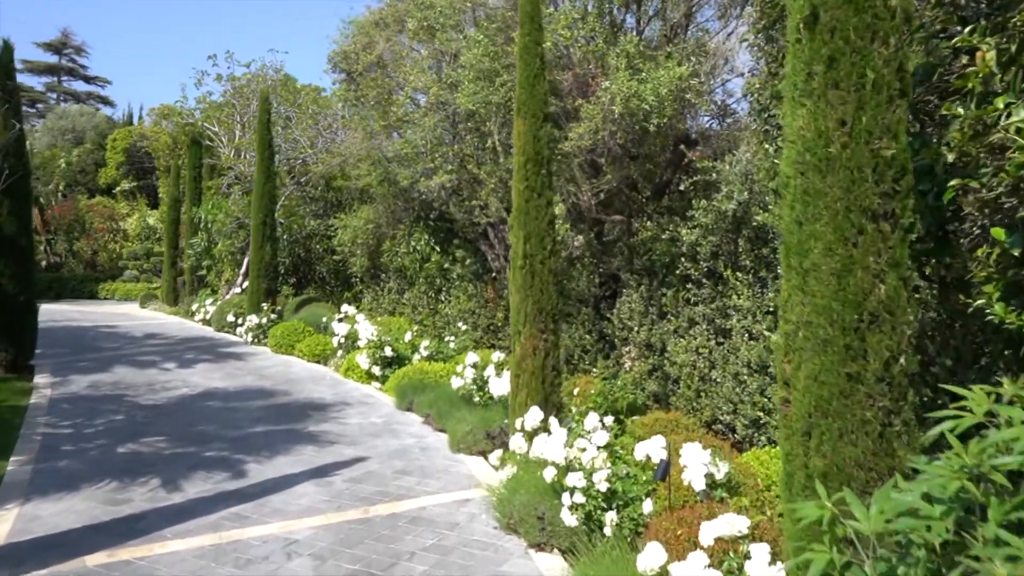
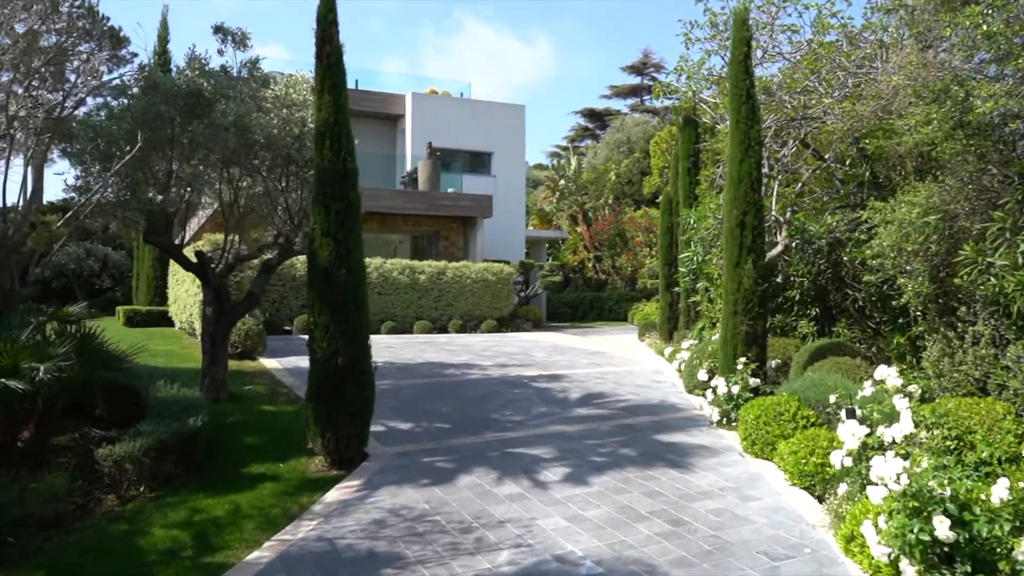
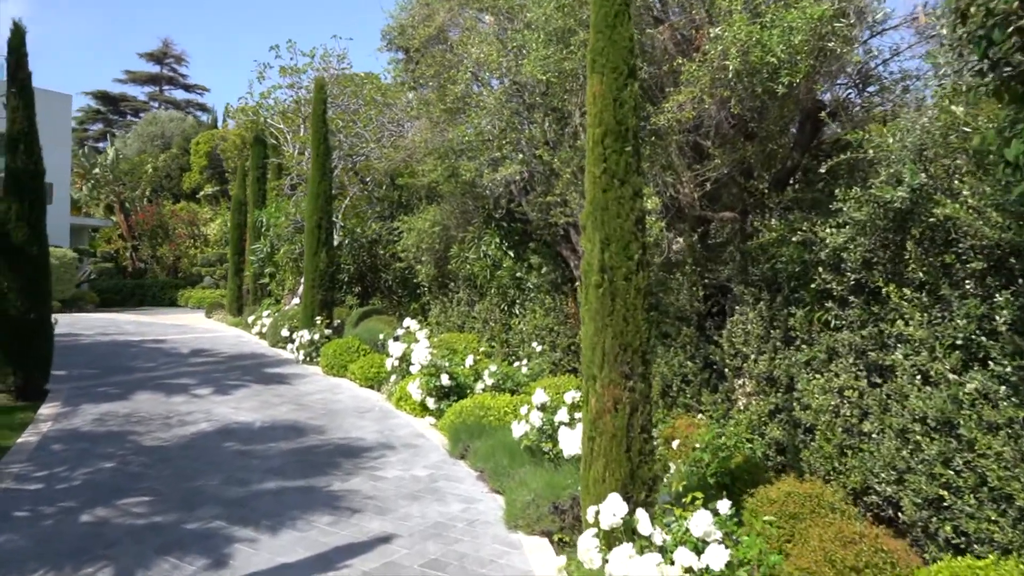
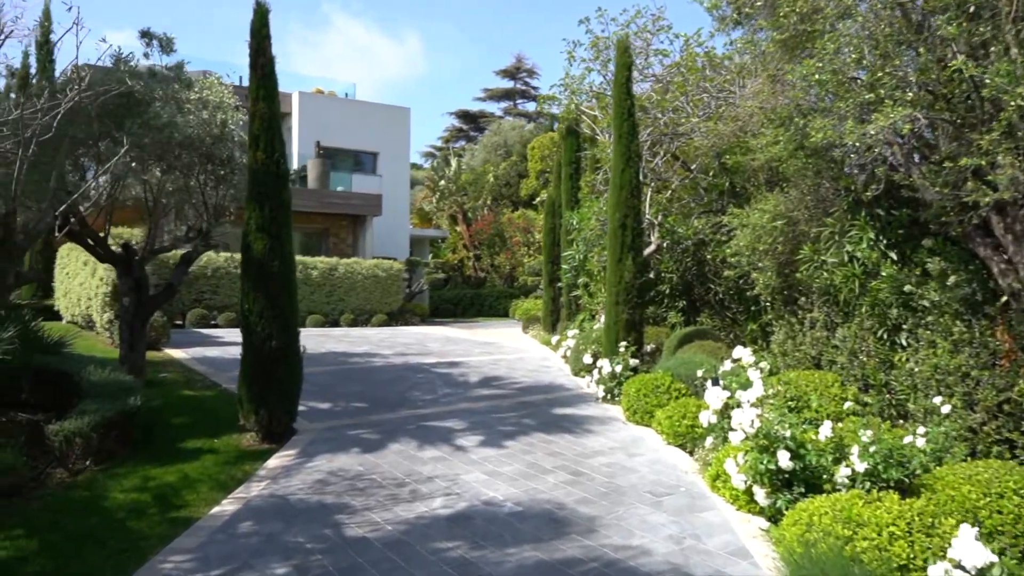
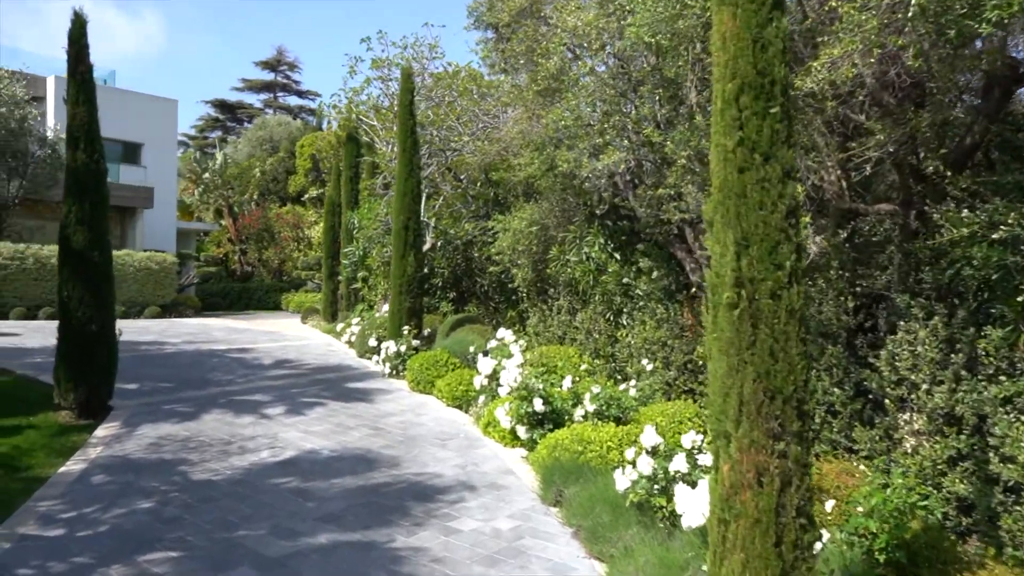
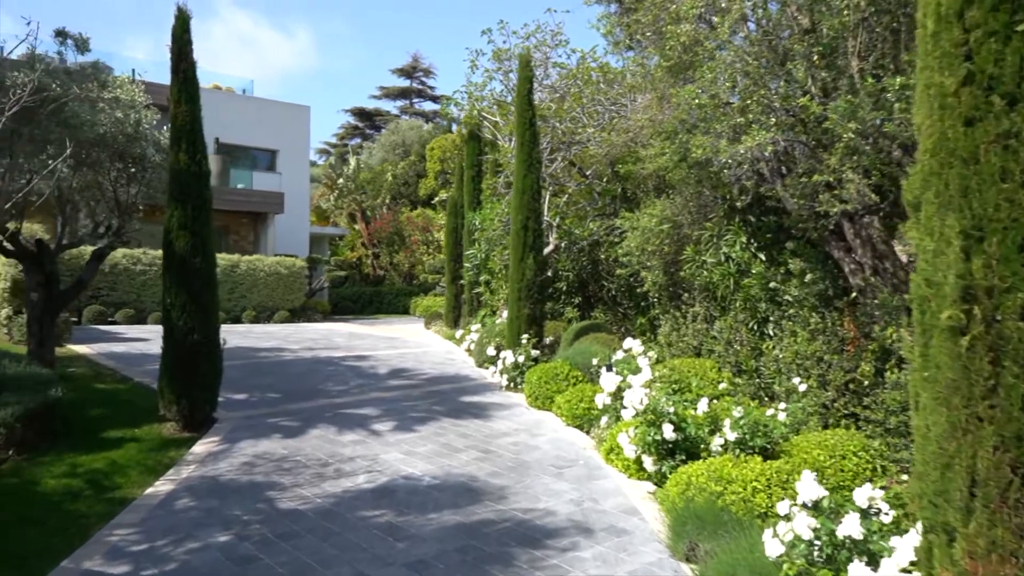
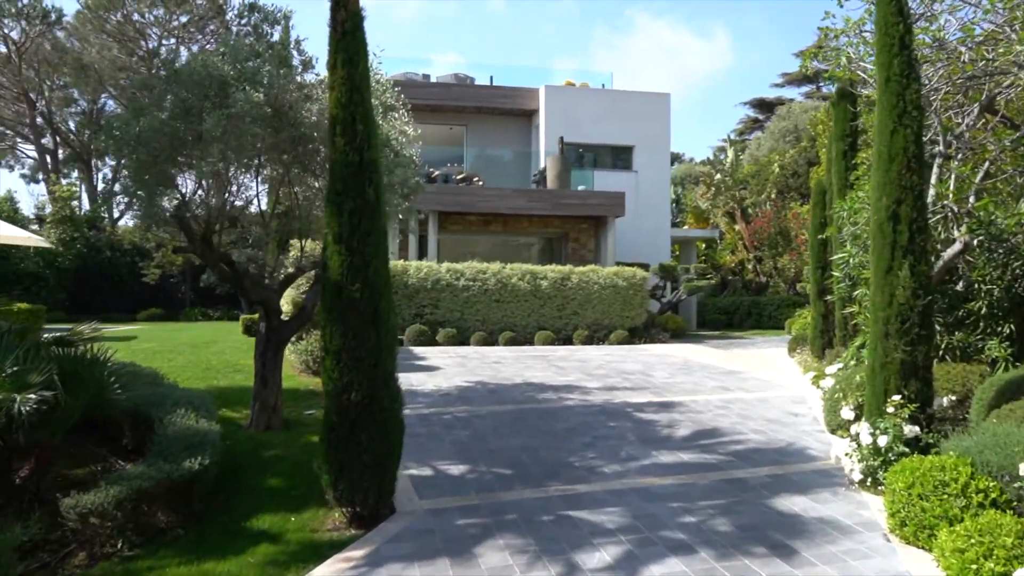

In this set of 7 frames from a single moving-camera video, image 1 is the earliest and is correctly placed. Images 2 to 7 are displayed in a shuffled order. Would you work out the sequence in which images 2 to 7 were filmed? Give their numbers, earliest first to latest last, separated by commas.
3, 5, 6, 4, 2, 7
